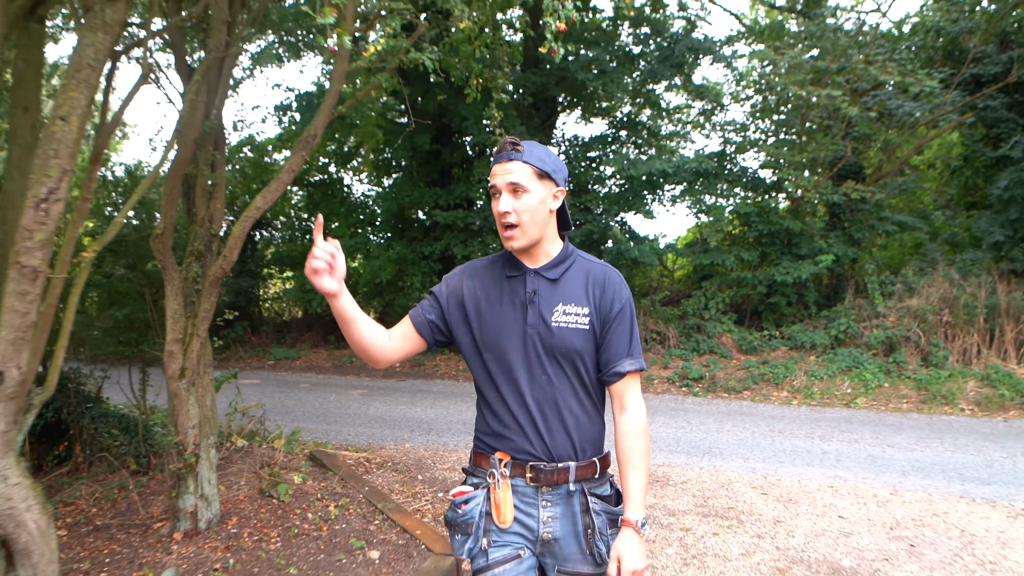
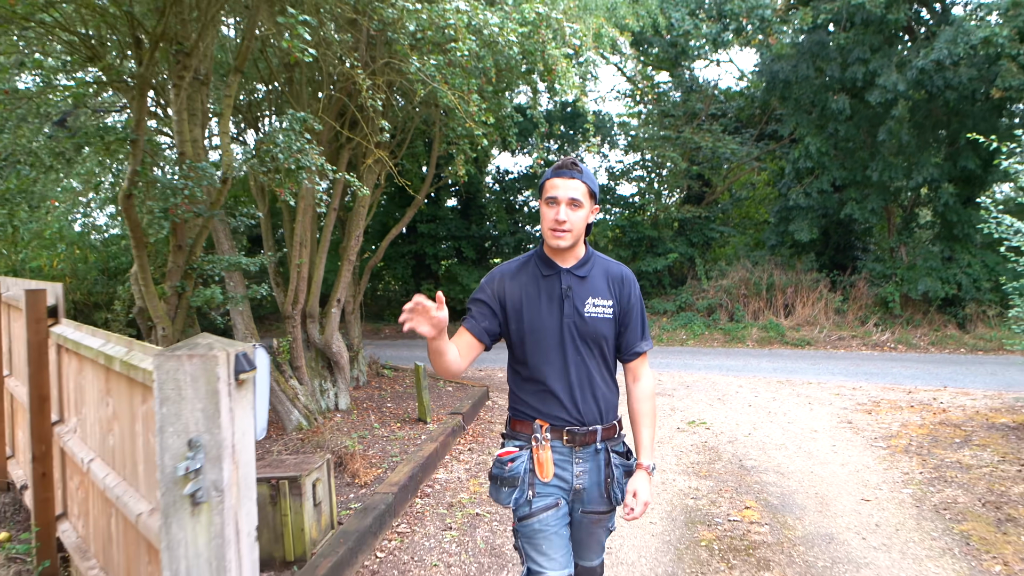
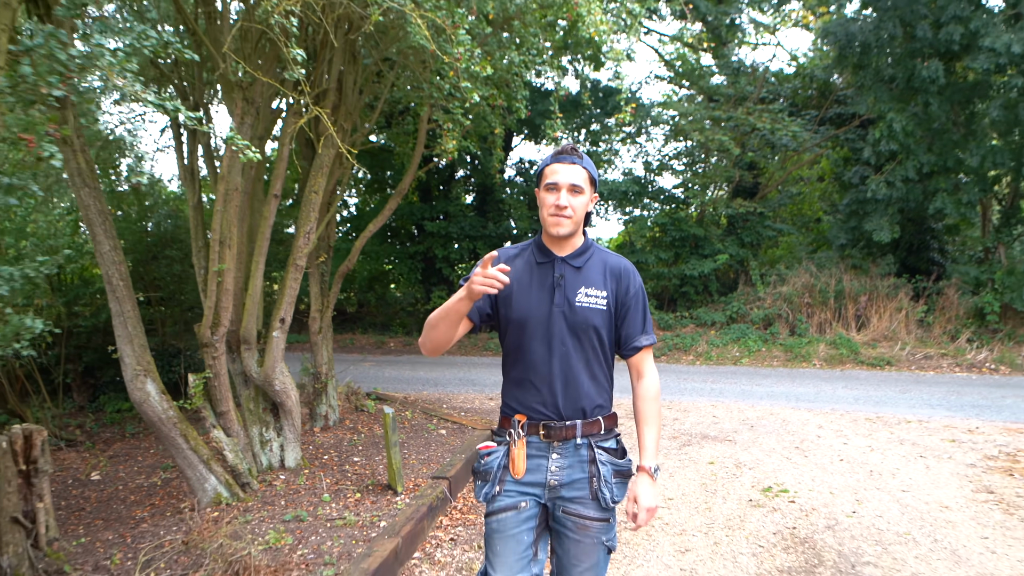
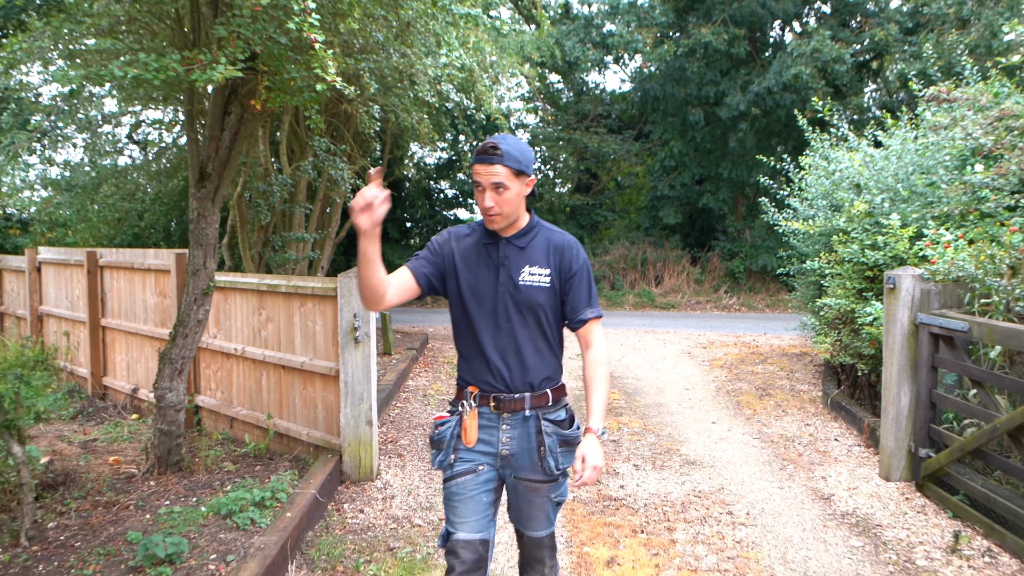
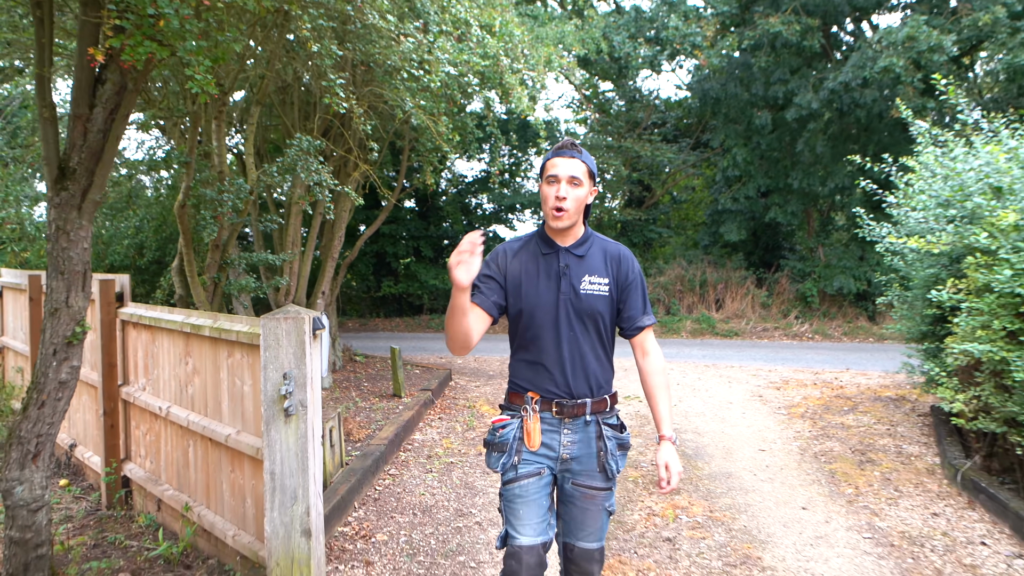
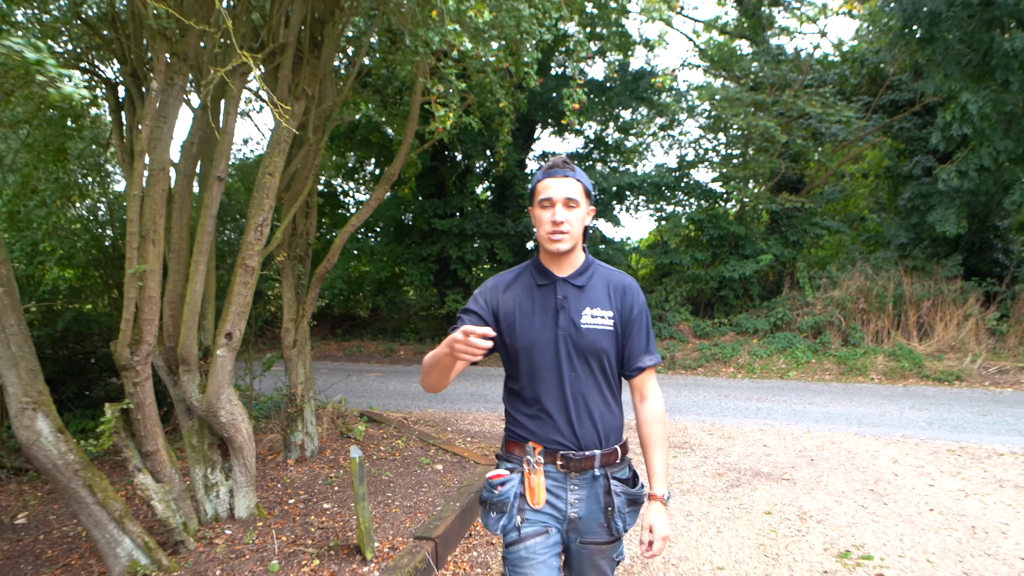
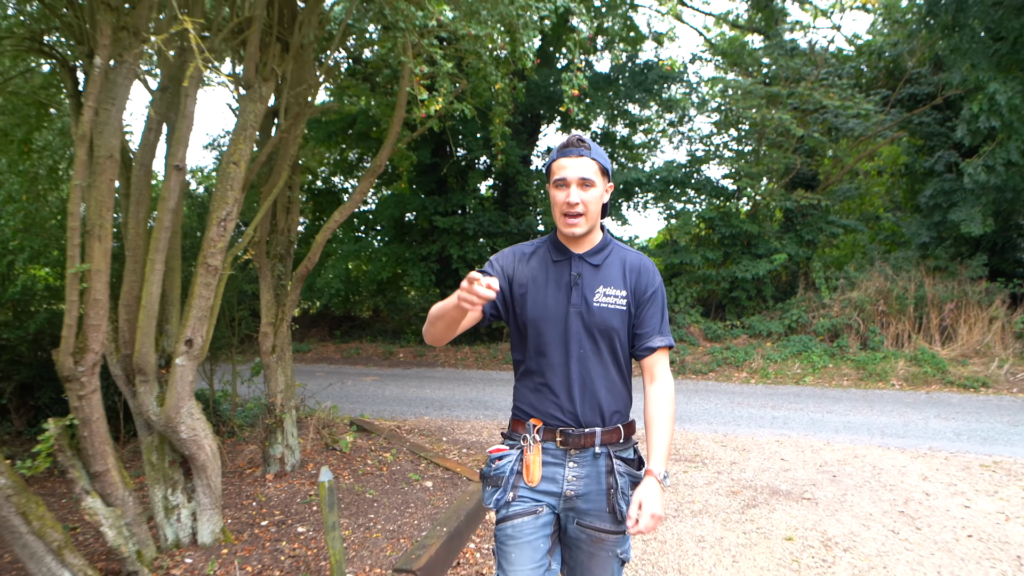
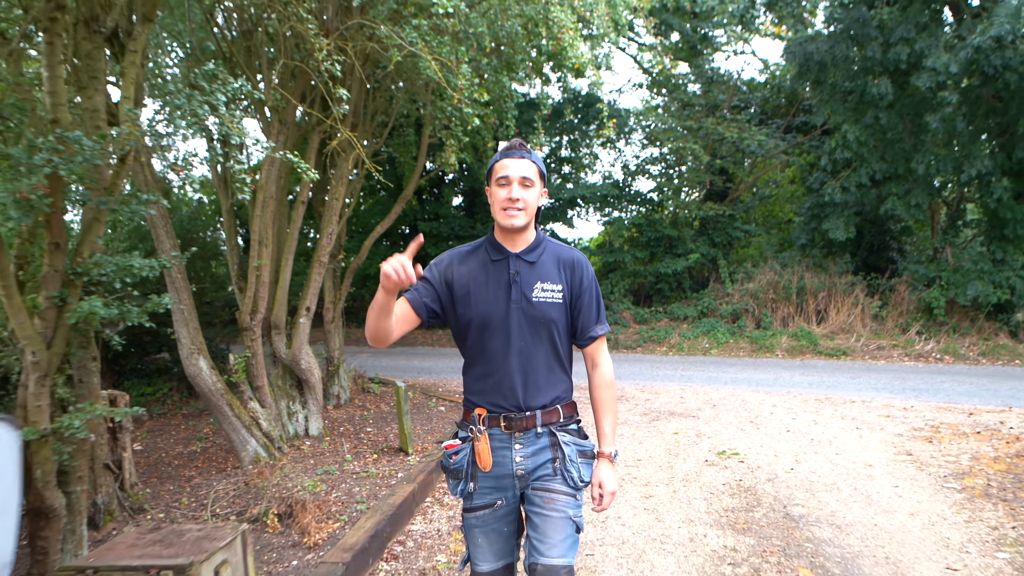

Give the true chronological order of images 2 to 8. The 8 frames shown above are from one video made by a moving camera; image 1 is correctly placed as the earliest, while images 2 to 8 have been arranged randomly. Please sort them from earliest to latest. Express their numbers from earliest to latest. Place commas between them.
7, 6, 3, 8, 2, 5, 4
